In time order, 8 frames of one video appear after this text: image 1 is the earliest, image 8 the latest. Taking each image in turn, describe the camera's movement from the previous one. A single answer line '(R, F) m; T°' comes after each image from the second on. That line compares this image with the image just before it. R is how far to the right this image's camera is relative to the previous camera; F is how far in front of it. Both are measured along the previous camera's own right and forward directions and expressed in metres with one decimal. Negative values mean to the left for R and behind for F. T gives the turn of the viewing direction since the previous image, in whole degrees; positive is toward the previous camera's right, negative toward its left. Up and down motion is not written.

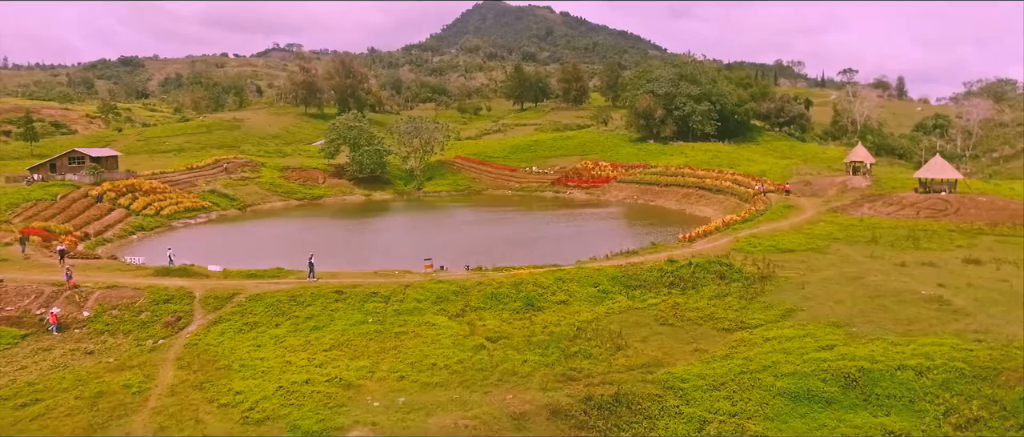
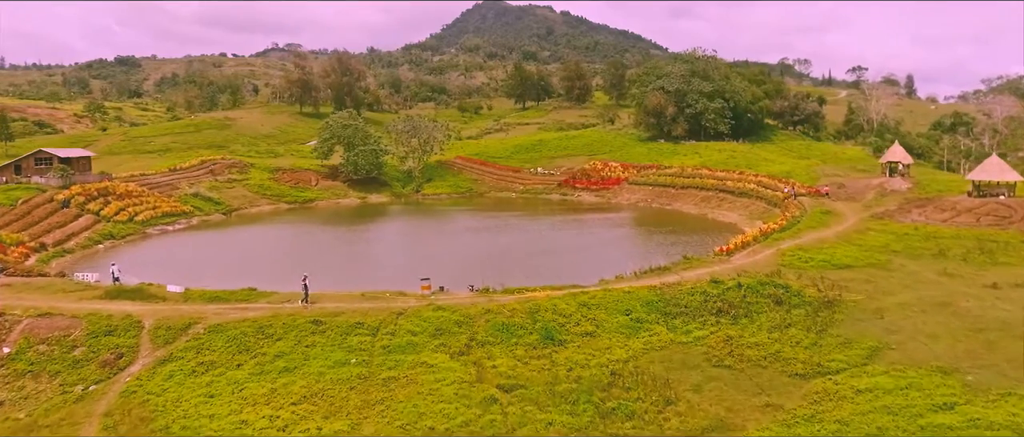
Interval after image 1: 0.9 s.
(-0.4, +4.1) m; 0°
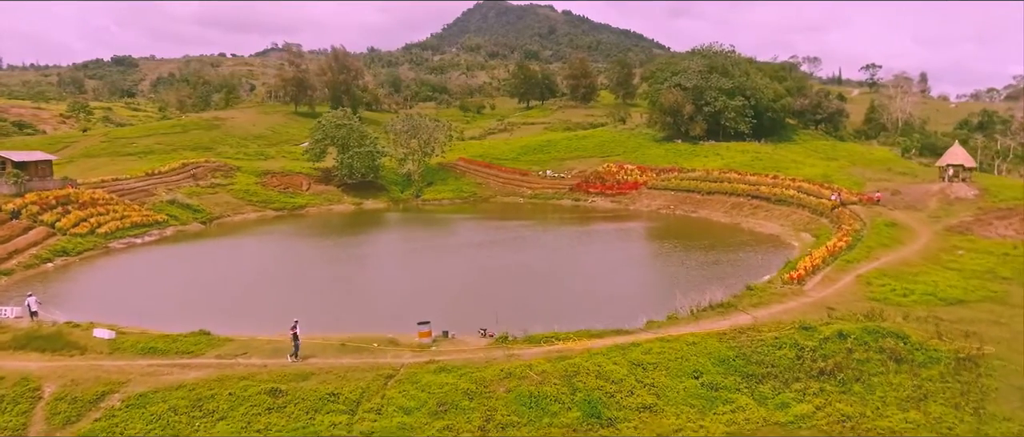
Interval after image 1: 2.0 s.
(-0.5, +5.2) m; 0°
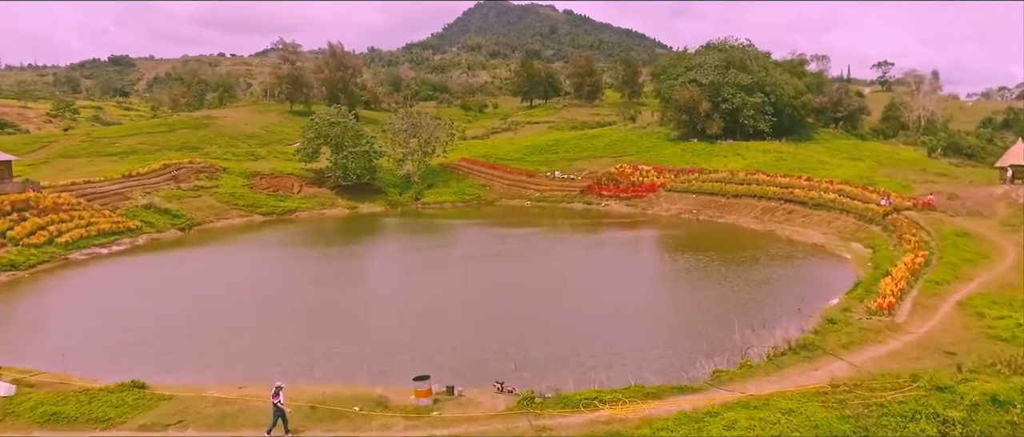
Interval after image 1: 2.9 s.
(-0.4, +4.3) m; 0°
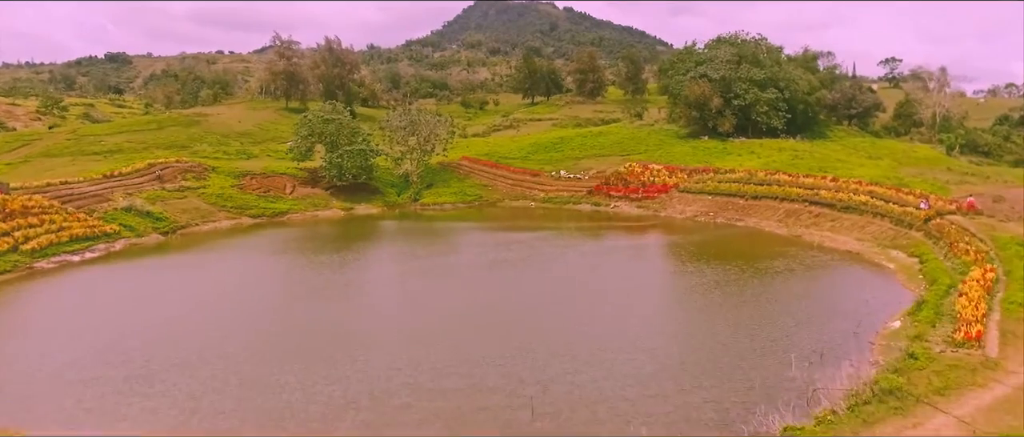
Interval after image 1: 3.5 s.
(-0.3, +2.9) m; 0°
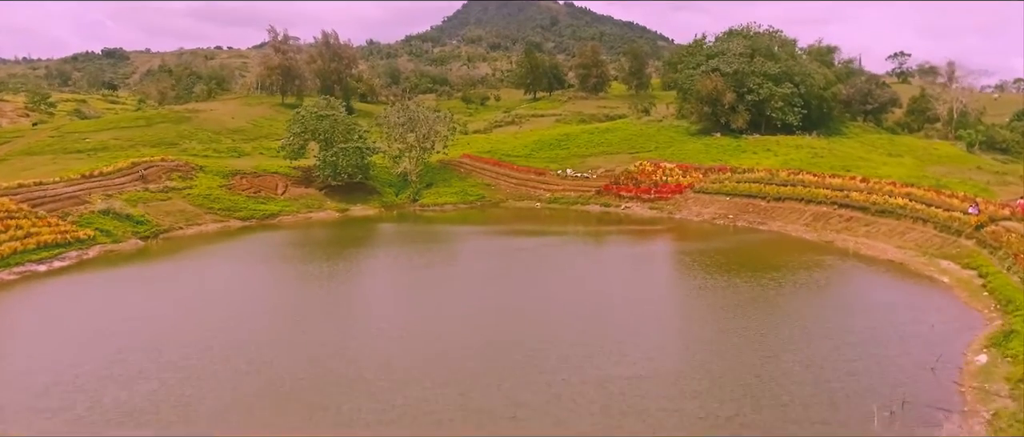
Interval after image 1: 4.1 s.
(-0.3, +2.9) m; 0°
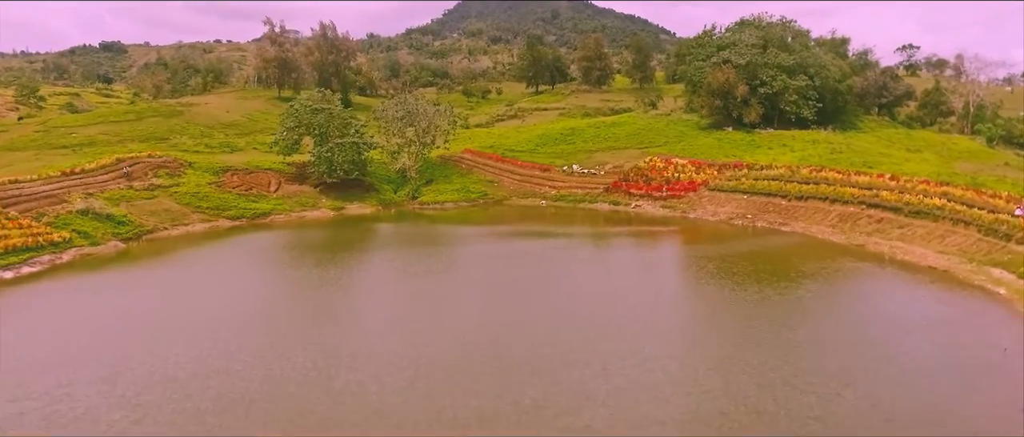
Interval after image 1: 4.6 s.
(-0.2, +2.5) m; 0°
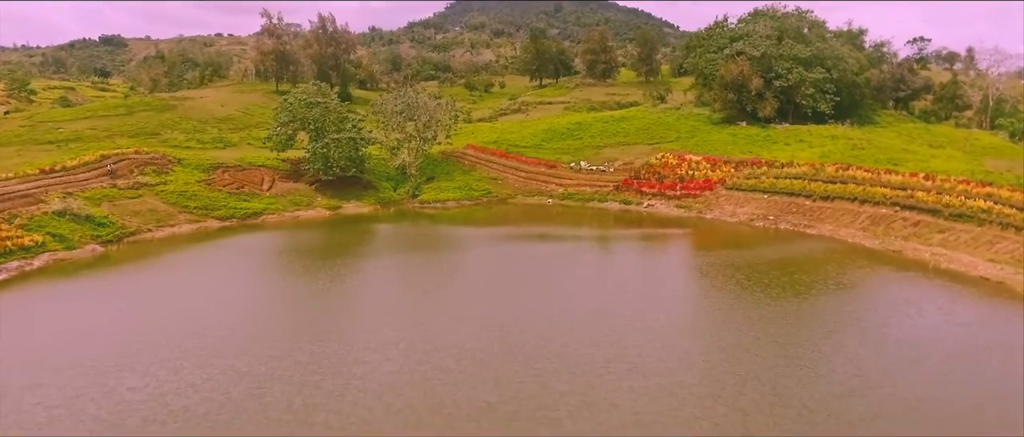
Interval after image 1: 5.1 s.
(-0.2, +2.5) m; 0°
